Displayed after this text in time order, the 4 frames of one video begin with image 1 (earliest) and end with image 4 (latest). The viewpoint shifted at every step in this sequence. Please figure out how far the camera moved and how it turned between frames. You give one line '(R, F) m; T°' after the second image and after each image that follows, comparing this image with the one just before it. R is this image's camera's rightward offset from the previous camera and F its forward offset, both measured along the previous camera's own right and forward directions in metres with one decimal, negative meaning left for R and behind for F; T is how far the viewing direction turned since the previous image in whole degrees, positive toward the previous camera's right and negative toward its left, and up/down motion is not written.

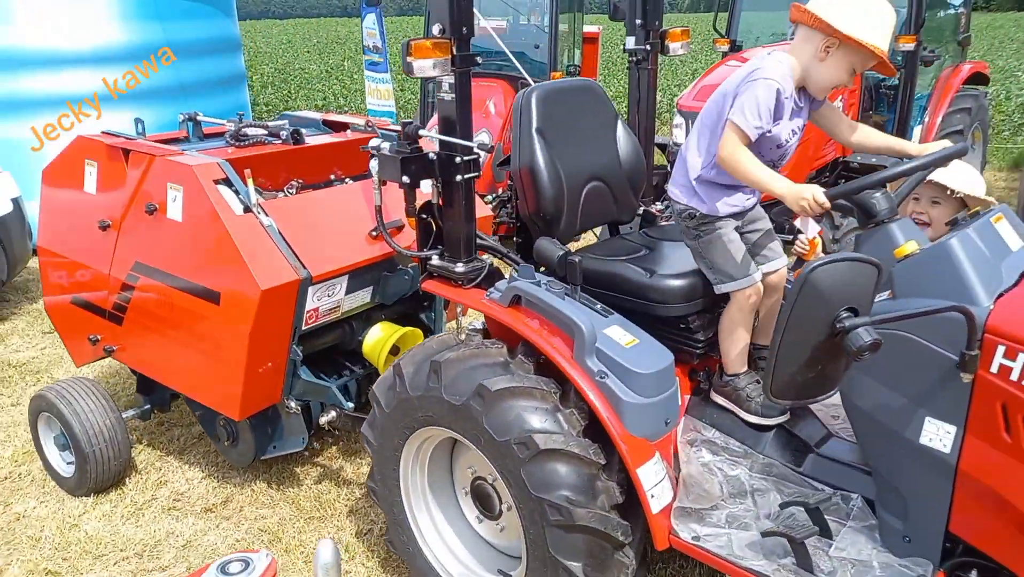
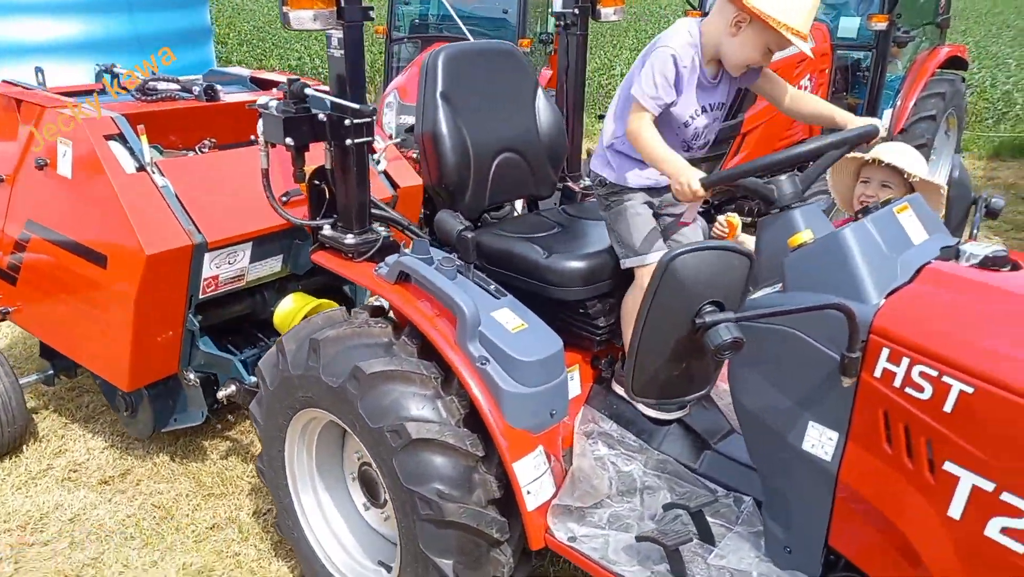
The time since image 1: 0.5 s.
(+0.3, +0.1) m; +1°
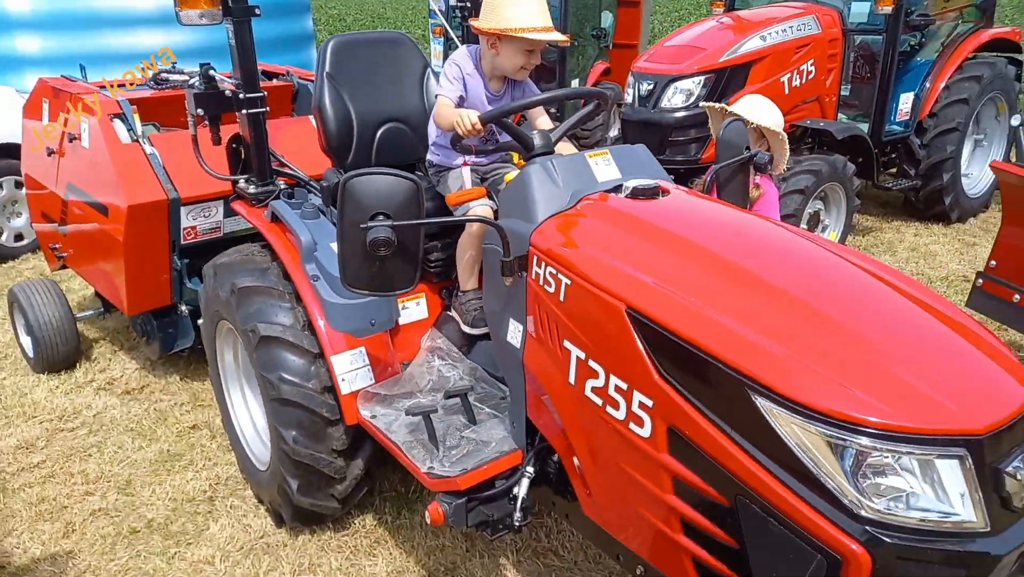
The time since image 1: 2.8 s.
(+0.9, -0.4) m; -11°
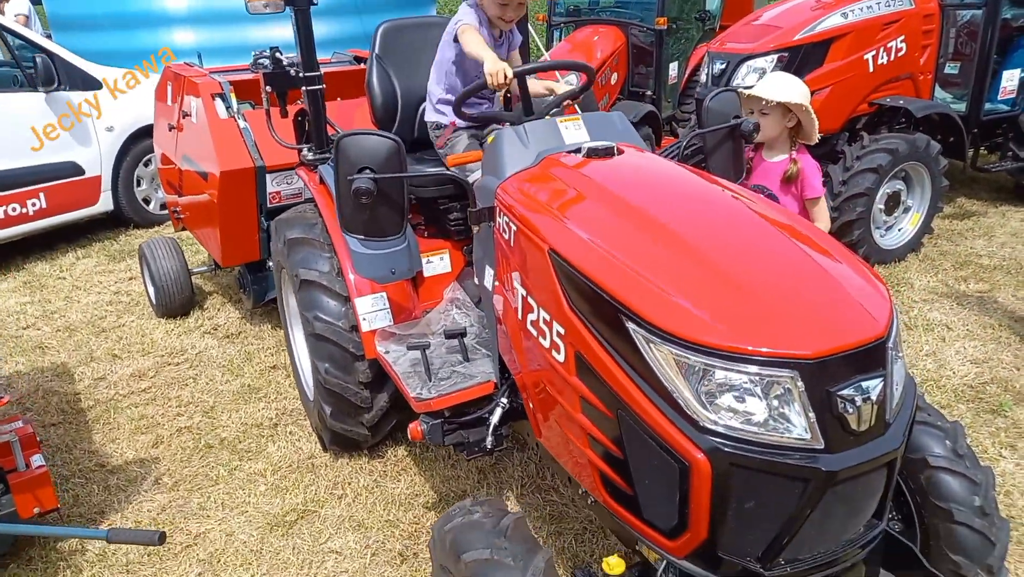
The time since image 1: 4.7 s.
(+0.5, -0.2) m; -10°
